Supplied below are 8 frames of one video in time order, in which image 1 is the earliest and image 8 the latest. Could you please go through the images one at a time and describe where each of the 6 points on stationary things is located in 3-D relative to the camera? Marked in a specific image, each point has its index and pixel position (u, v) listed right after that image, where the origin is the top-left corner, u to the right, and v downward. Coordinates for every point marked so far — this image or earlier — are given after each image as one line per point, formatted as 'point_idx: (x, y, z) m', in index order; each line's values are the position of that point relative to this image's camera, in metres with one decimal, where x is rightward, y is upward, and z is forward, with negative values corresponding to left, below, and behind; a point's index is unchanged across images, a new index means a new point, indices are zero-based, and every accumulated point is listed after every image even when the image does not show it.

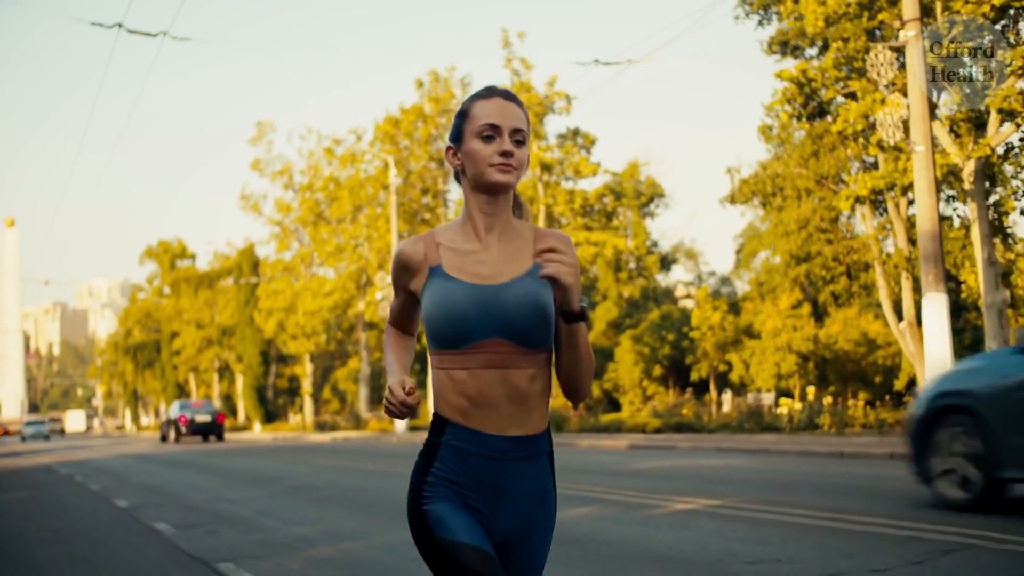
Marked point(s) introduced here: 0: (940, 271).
0: (+7.2, +0.3, +19.7) m
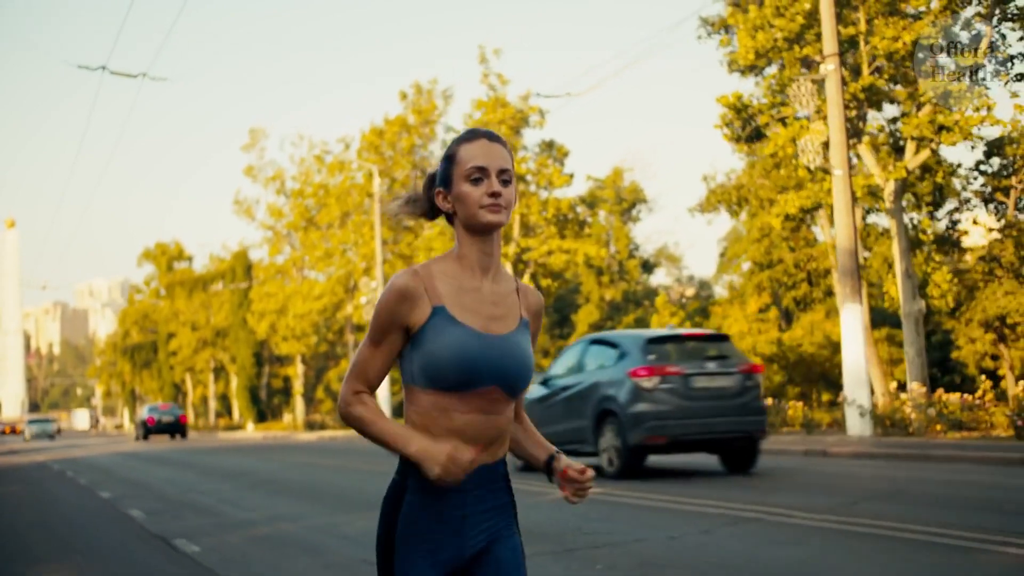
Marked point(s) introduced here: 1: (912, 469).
0: (+6.3, +0.1, +21.6) m
1: (+6.1, -2.6, +17.2) m
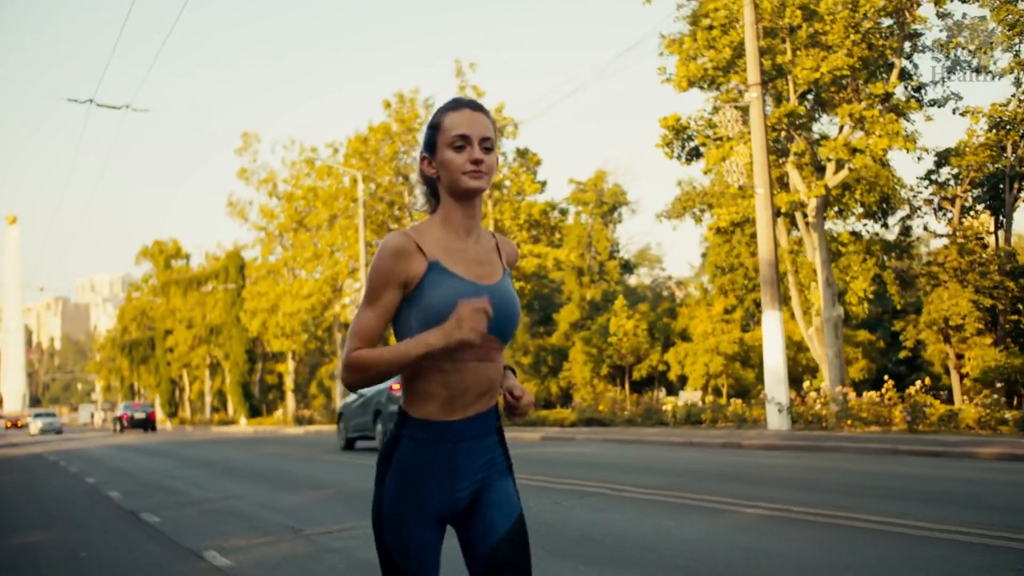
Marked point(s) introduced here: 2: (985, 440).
0: (+5.3, -0.1, +23.8) m
1: (+5.1, -2.8, +19.4) m
2: (+7.4, -2.3, +18.5) m
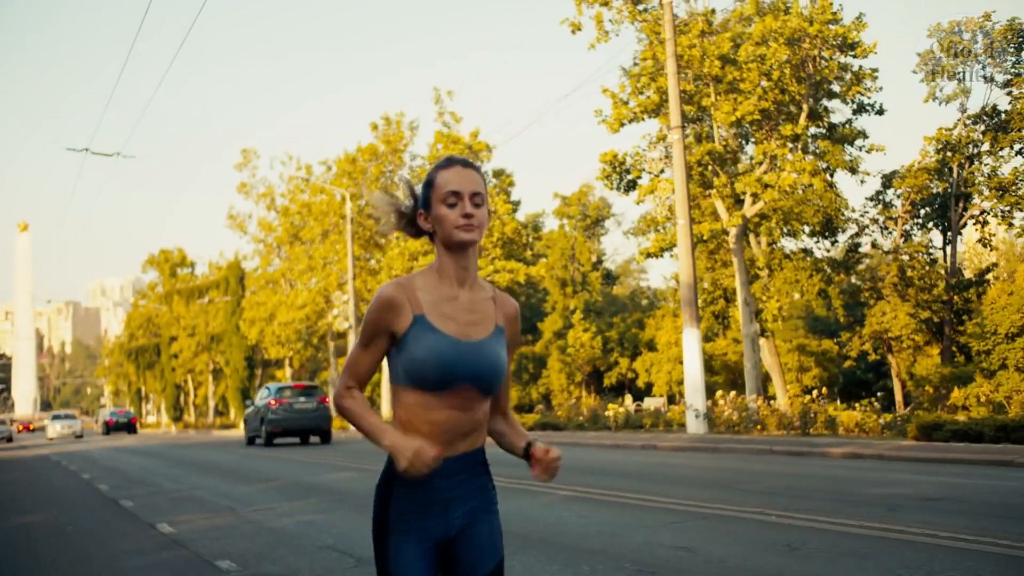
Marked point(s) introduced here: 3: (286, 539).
0: (+4.1, -0.6, +26.8) m
1: (+3.9, -3.2, +22.5) m
2: (+6.2, -2.8, +21.5) m
3: (-2.0, -2.2, +10.4) m
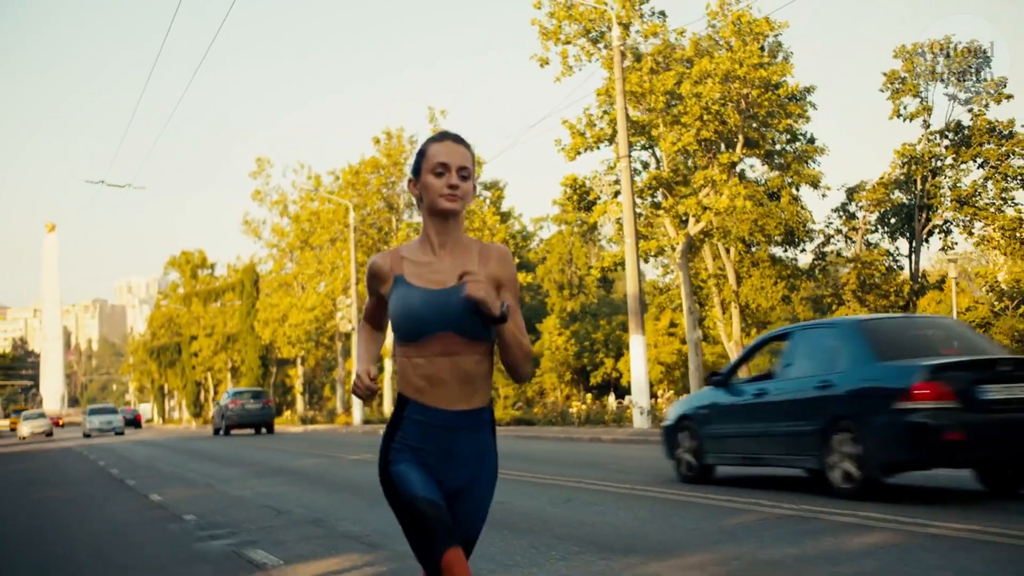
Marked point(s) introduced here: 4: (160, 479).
0: (+3.2, -0.8, +30.2) m
1: (+2.9, -3.5, +25.9) m
2: (+5.2, -3.1, +24.8) m
3: (-3.2, -2.5, +14.0) m
4: (-5.8, -3.2, +19.6) m
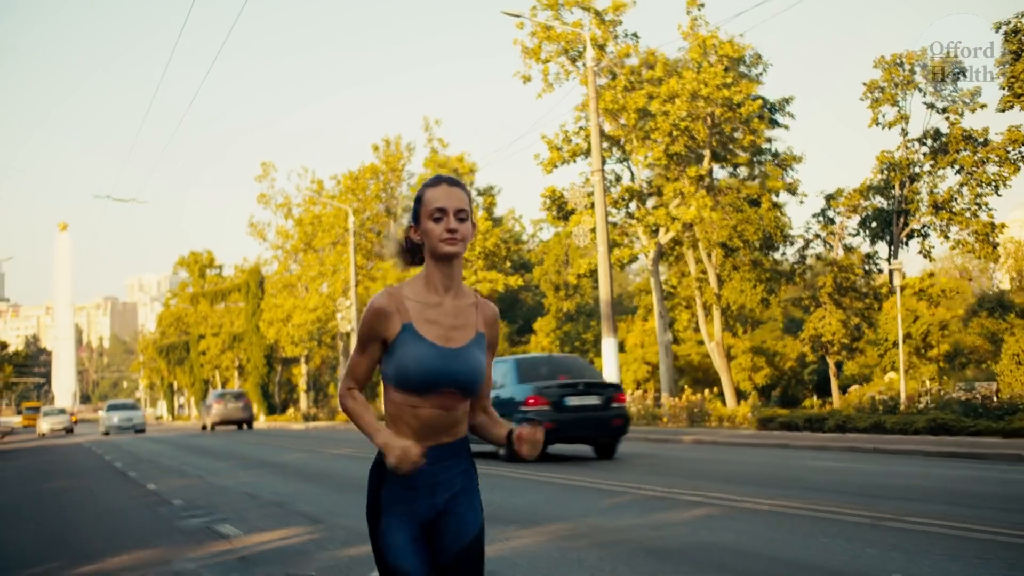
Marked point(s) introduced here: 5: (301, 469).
0: (+2.7, -1.0, +32.2) m
1: (+2.3, -3.7, +27.9) m
2: (+4.6, -3.2, +26.8) m
3: (-3.9, -2.8, +16.0) m
4: (-6.5, -3.4, +21.7) m
5: (-3.6, -3.0, +20.0) m
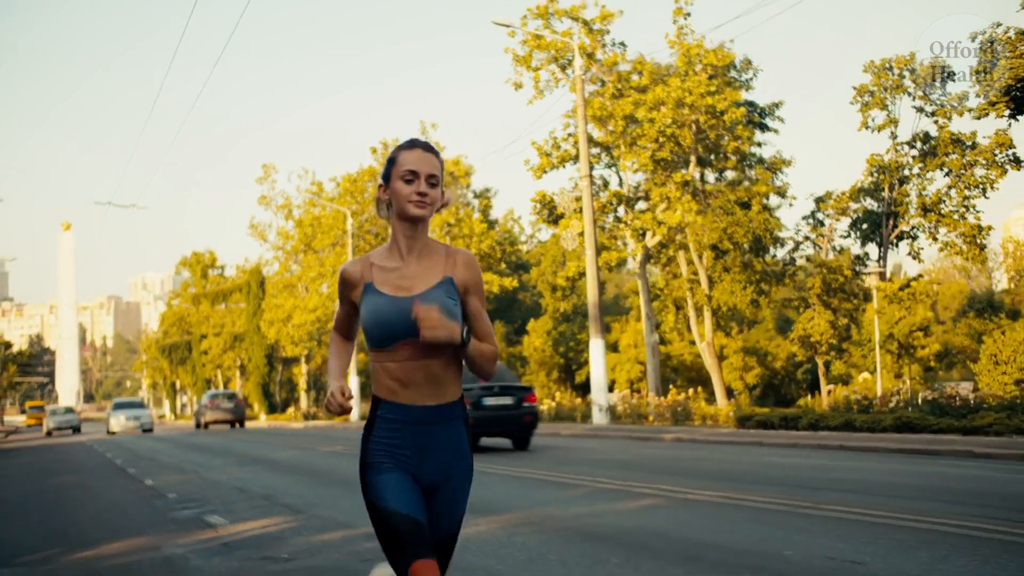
0: (+2.4, -1.1, +33.1) m
1: (+2.0, -3.8, +28.8) m
2: (+4.3, -3.3, +27.7) m
3: (-4.2, -2.8, +17.0) m
4: (-6.8, -3.4, +22.6) m
5: (-3.9, -3.1, +20.9) m
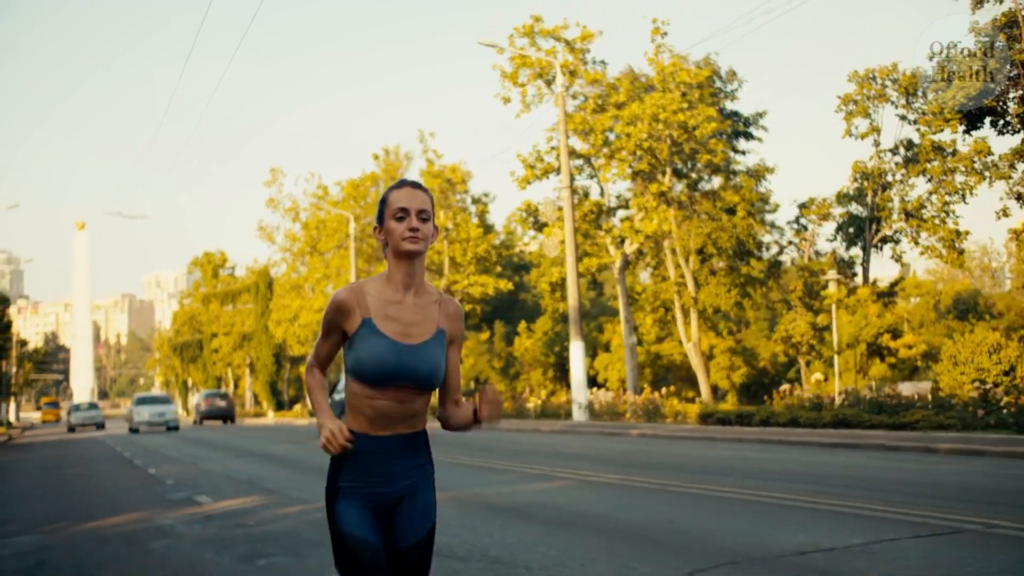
0: (+2.0, -1.2, +35.2) m
1: (+1.5, -3.9, +30.9) m
2: (+3.8, -3.5, +29.8) m
3: (-4.9, -3.0, +19.1) m
4: (-7.4, -3.6, +24.7) m
5: (-4.5, -3.3, +23.1) m
